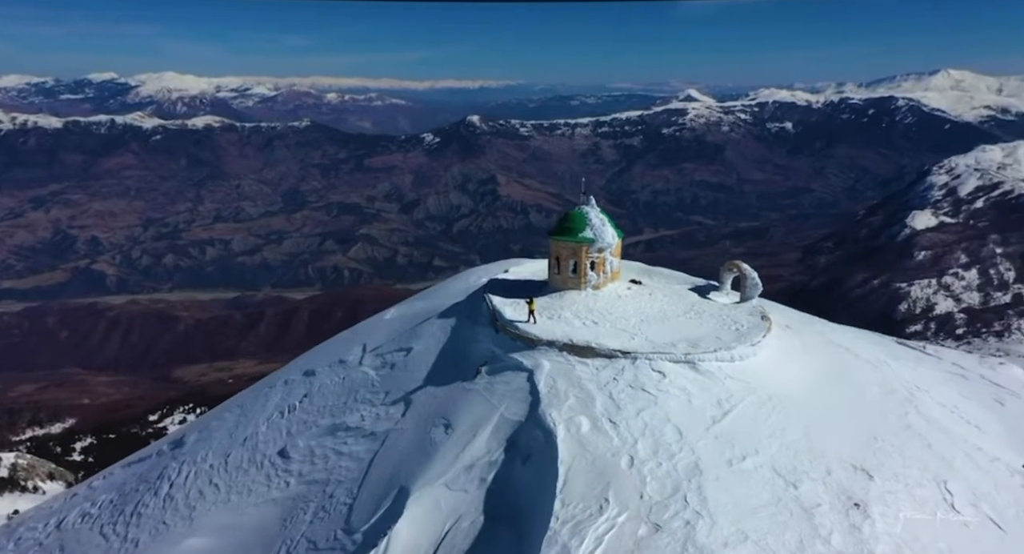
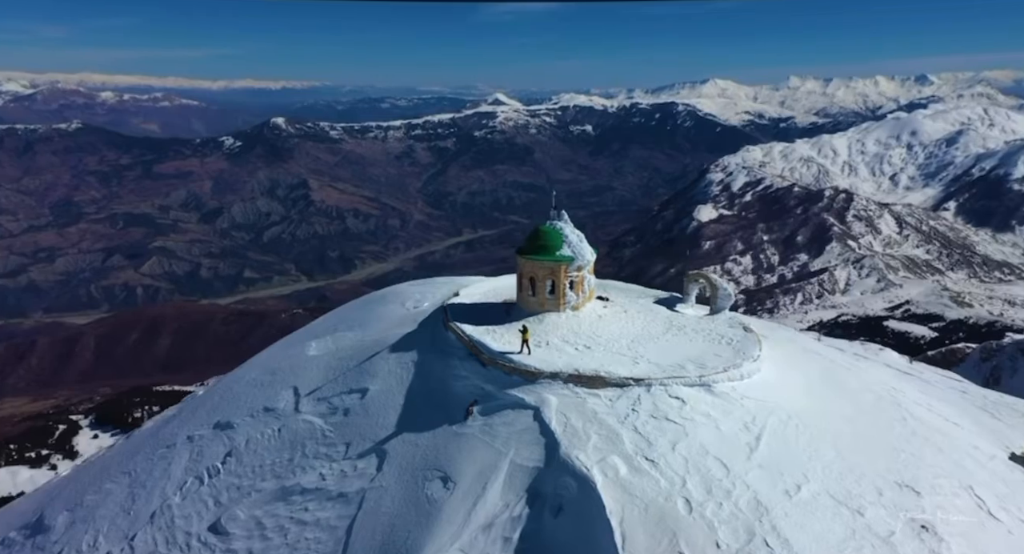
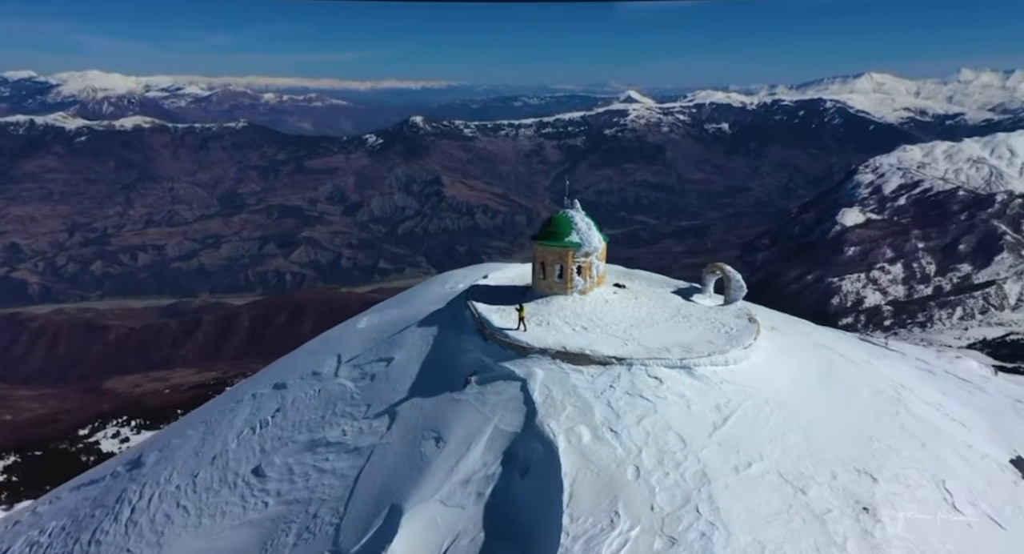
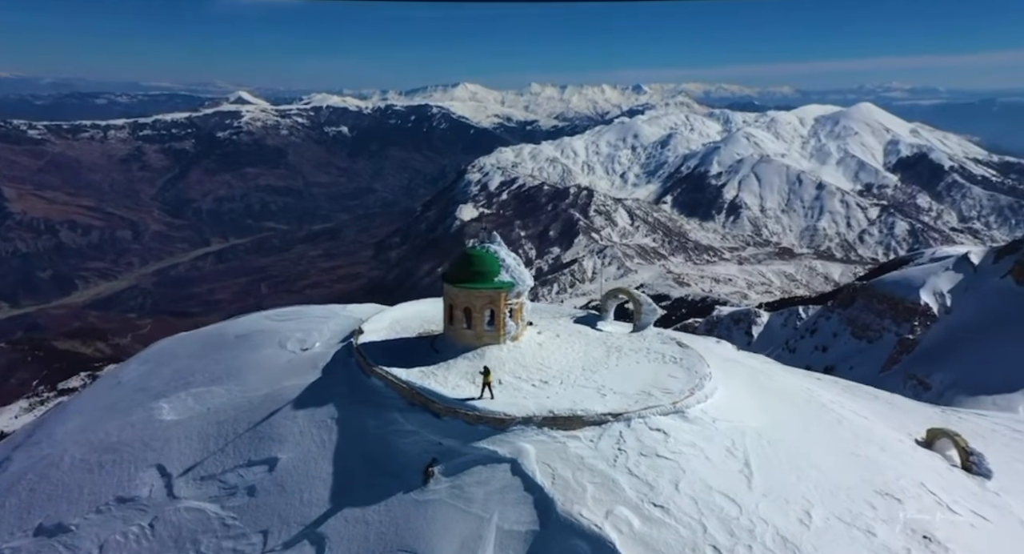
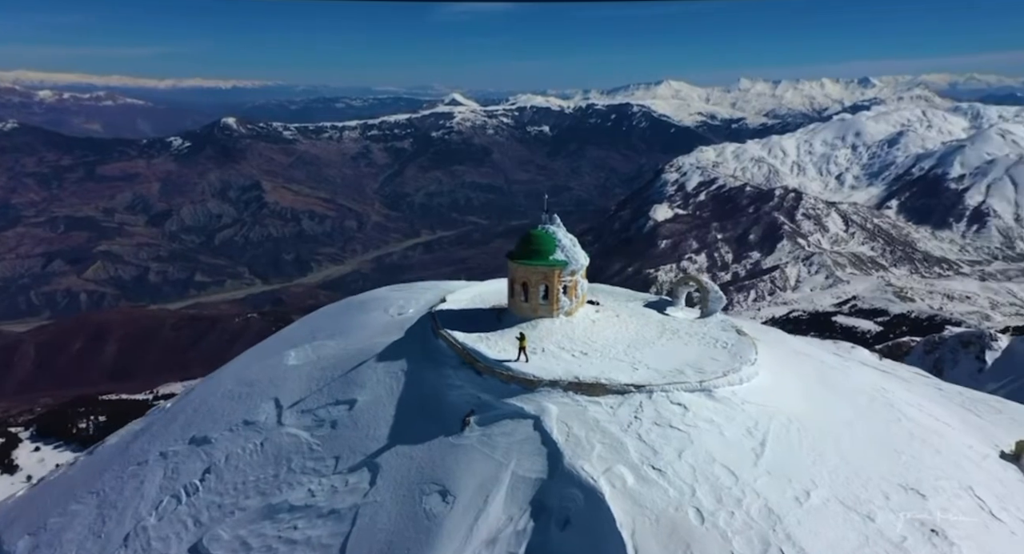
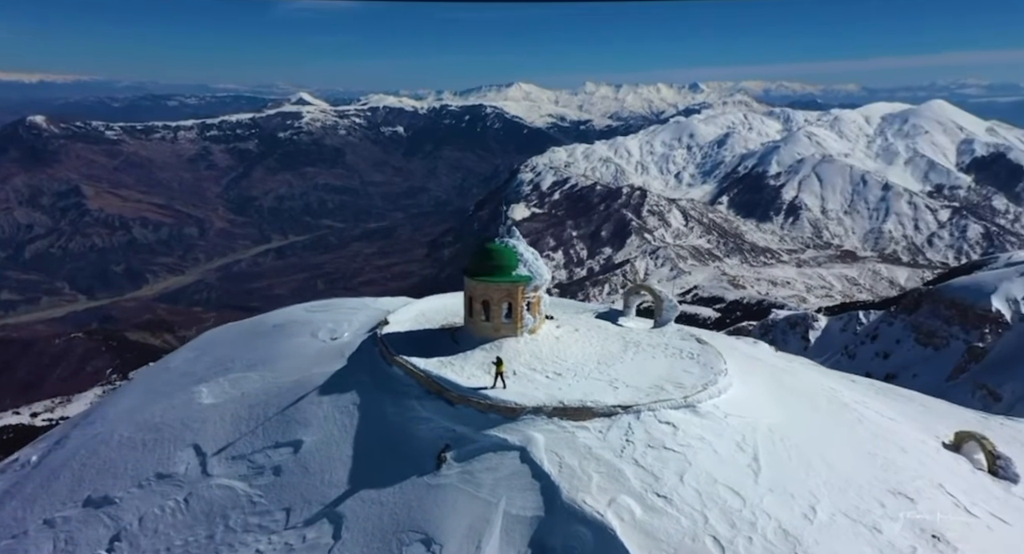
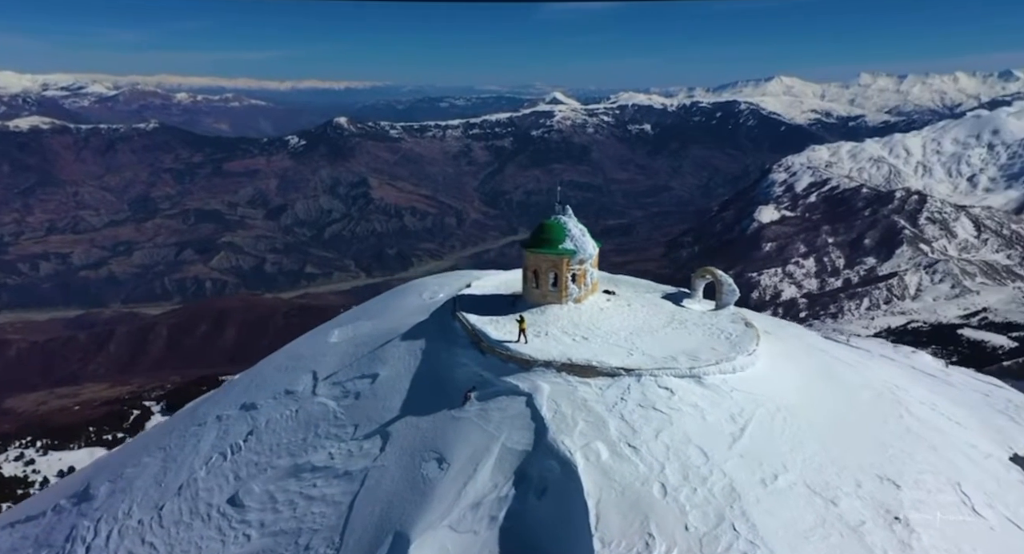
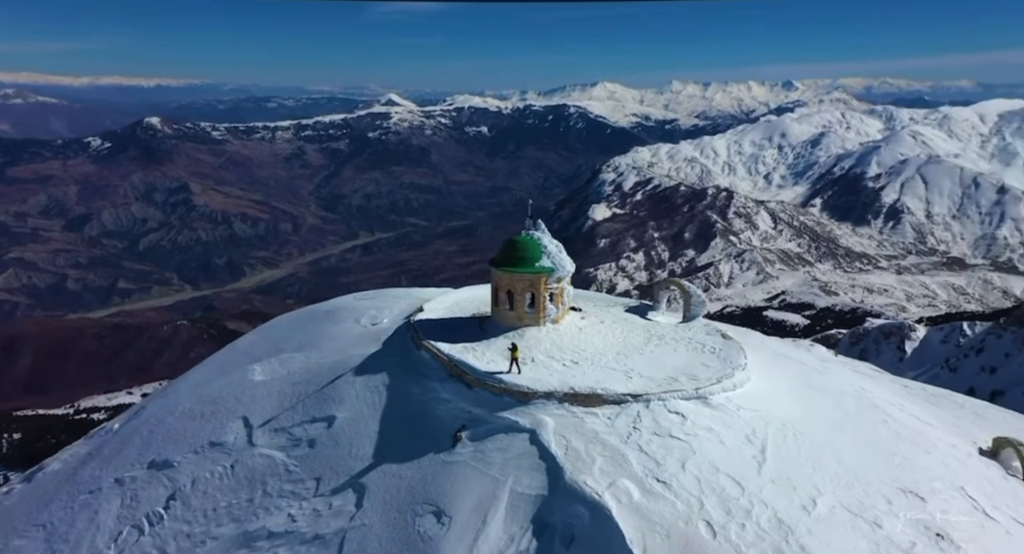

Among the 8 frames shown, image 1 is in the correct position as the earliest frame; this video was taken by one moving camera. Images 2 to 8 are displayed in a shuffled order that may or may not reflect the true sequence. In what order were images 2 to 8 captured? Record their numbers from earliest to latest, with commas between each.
3, 7, 2, 5, 8, 6, 4
